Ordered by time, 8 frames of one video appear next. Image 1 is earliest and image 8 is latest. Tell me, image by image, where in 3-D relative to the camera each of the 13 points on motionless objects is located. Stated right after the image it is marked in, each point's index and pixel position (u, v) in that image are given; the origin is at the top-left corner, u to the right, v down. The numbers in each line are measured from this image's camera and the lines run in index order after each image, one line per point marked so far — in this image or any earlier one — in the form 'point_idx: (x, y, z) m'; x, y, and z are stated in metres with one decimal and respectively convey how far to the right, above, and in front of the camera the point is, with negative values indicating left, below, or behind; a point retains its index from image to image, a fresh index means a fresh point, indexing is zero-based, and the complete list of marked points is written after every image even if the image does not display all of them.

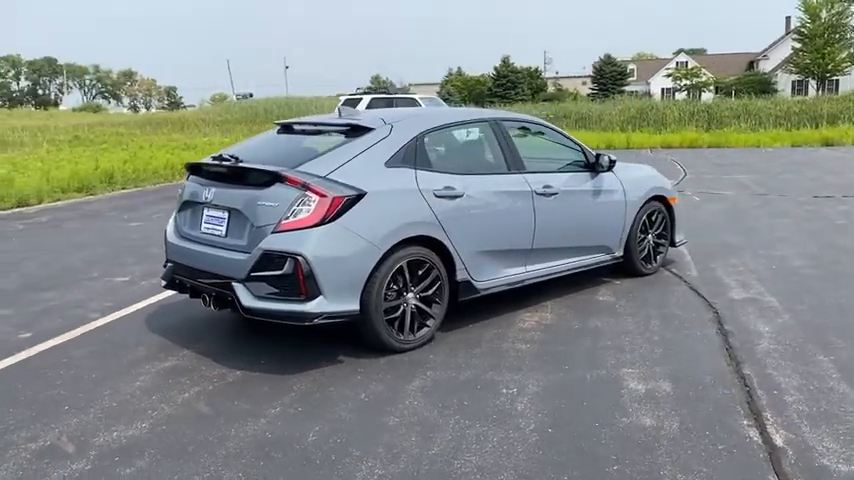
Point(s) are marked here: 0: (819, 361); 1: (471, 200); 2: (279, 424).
0: (+2.5, -0.8, +4.8) m
1: (+0.3, +0.3, +5.5) m
2: (-0.8, -1.0, +4.0) m
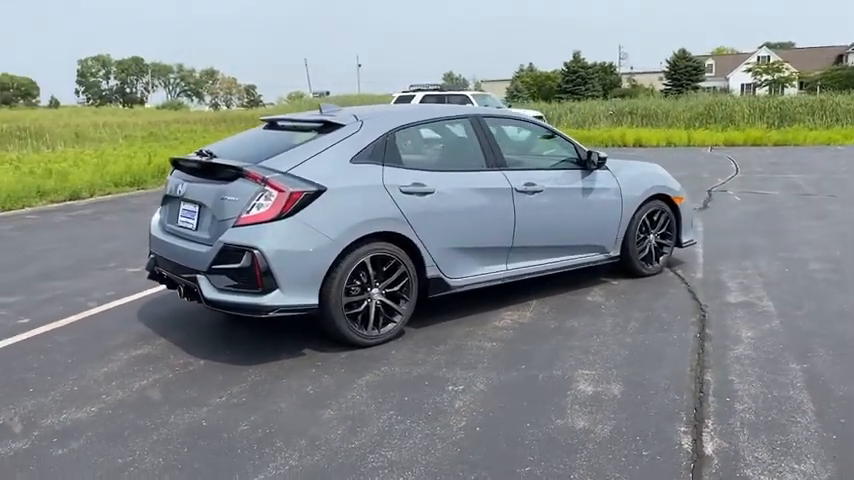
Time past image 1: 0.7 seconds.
0: (+2.2, -0.8, +4.6) m
1: (+0.1, +0.3, +5.5) m
2: (-1.2, -1.0, +4.1) m
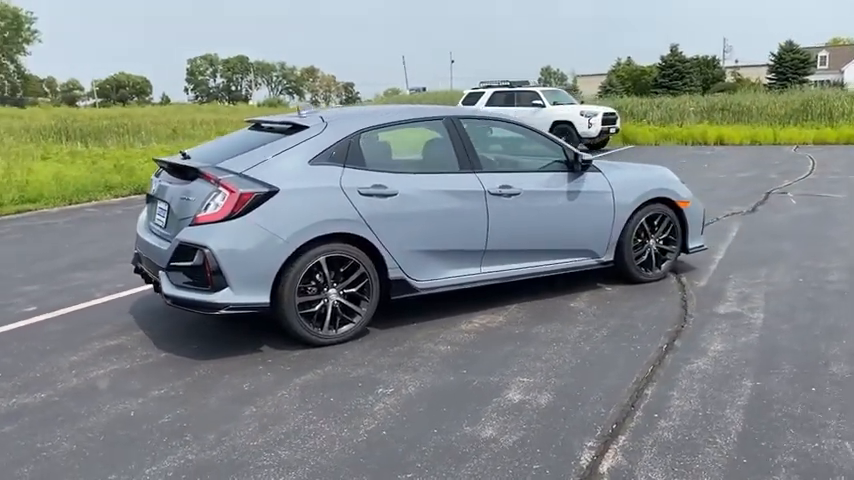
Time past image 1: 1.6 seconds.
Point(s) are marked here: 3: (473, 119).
0: (+1.8, -0.9, +4.3) m
1: (-0.2, +0.3, +5.5) m
2: (-1.6, -1.0, +4.3) m
3: (+0.4, +1.0, +6.0) m
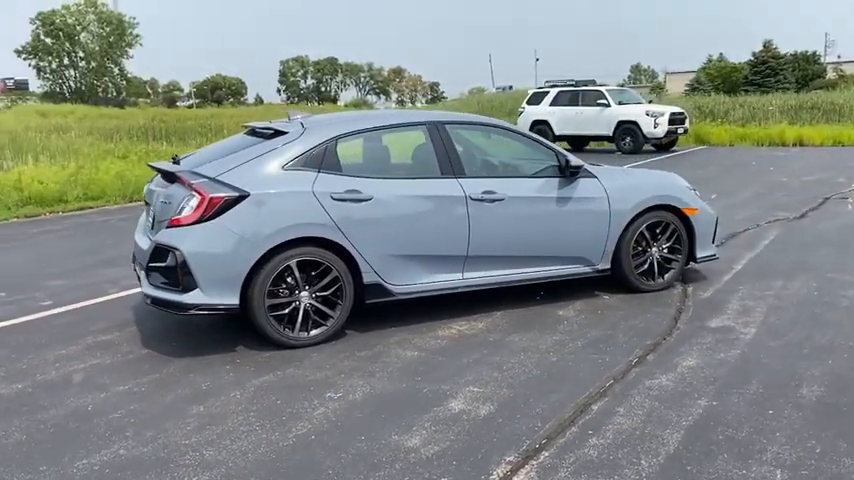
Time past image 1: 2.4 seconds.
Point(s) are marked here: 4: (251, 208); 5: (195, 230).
0: (+1.5, -0.9, +4.2) m
1: (-0.3, +0.3, +5.5) m
2: (-1.9, -1.0, +4.5) m
3: (+0.2, +0.9, +6.0) m
4: (-1.2, +0.2, +5.1) m
5: (-1.6, +0.1, +5.0) m
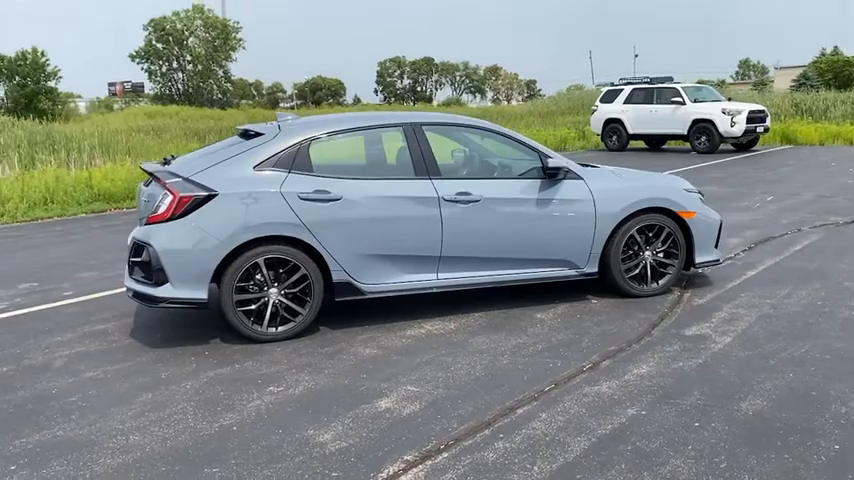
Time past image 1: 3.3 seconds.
0: (+1.0, -1.0, +4.1) m
1: (-0.6, +0.3, +5.6) m
2: (-2.3, -0.9, +4.8) m
3: (+0.1, +0.9, +6.0) m
4: (-1.5, +0.2, +5.3) m
5: (-1.9, +0.1, +5.3) m
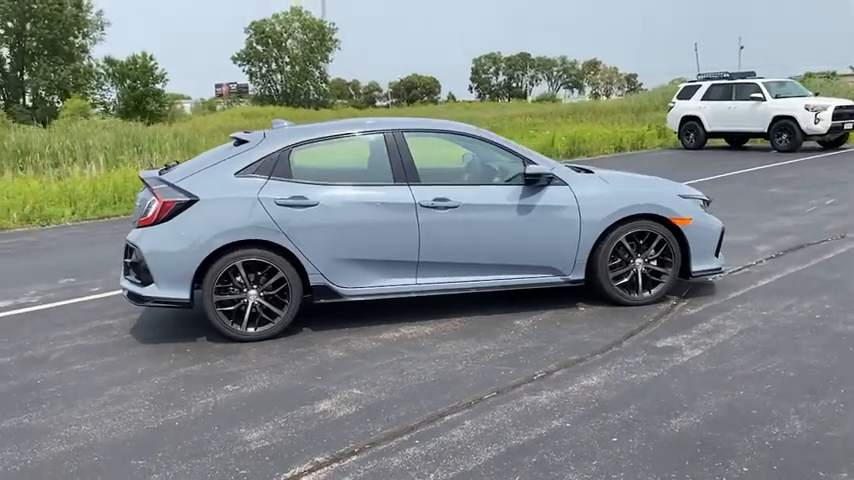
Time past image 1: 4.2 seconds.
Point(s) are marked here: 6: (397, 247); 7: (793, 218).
0: (+0.6, -1.0, +4.0) m
1: (-0.8, +0.2, +5.8) m
2: (-2.6, -1.0, +5.2) m
3: (-0.1, +0.9, +6.1) m
4: (-1.7, +0.2, +5.6) m
5: (-2.1, +0.1, +5.6) m
6: (-0.2, 0.0, +5.9) m
7: (+5.2, +0.3, +10.4) m
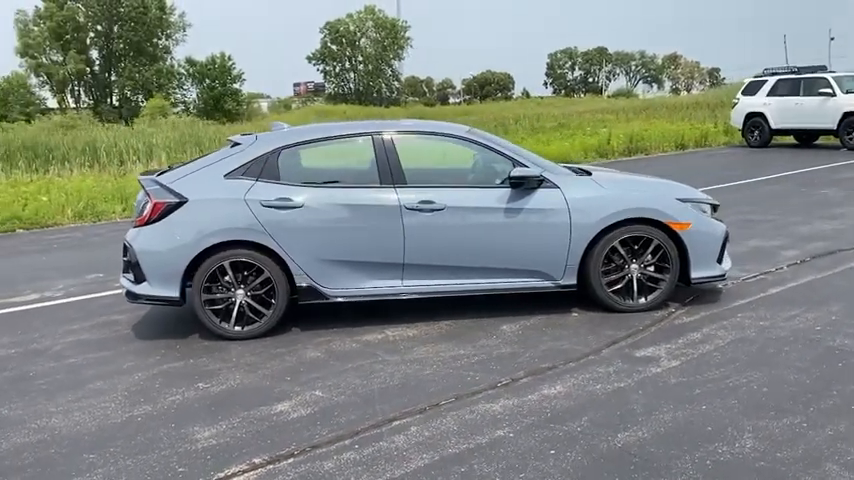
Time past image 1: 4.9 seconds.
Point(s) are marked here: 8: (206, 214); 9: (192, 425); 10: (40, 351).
0: (+0.3, -1.0, +4.0) m
1: (-0.9, +0.2, +5.8) m
2: (-2.8, -1.0, +5.5) m
3: (-0.2, +0.9, +6.1) m
4: (-1.9, +0.2, +5.8) m
5: (-2.2, +0.1, +5.8) m
6: (-0.4, -0.1, +5.9) m
7: (+5.5, +0.2, +9.9) m
8: (-1.7, +0.2, +5.8) m
9: (-1.4, -1.1, +4.3) m
10: (-3.1, -0.9, +5.9) m
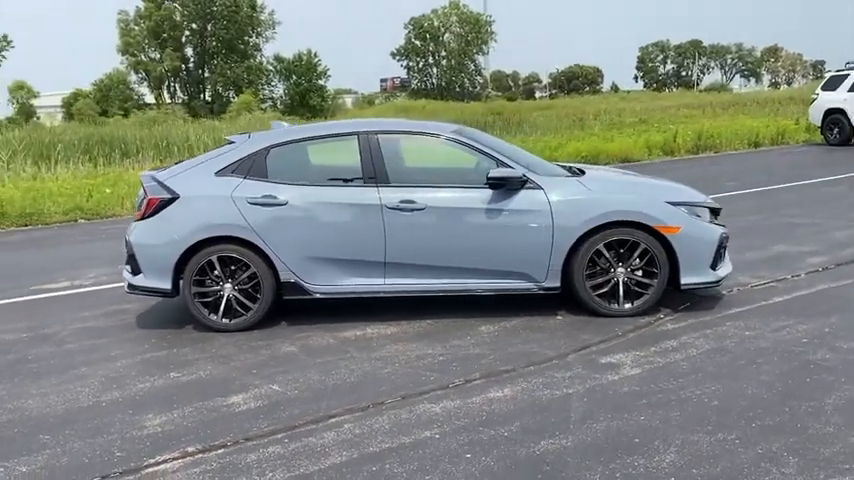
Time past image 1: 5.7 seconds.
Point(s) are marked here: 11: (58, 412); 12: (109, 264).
0: (-0.1, -1.1, +4.0) m
1: (-1.1, +0.2, +6.0) m
2: (-3.0, -0.9, +5.9) m
3: (-0.3, +0.9, +6.2) m
4: (-2.0, +0.3, +6.0) m
5: (-2.4, +0.1, +6.1) m
6: (-0.5, -0.1, +6.0) m
7: (+5.7, +0.2, +9.3) m
8: (-1.9, +0.2, +6.0) m
9: (-1.7, -1.1, +4.5) m
10: (-3.3, -0.8, +6.3) m
11: (-2.3, -1.1, +4.6) m
12: (-4.0, -0.3, +9.4) m
